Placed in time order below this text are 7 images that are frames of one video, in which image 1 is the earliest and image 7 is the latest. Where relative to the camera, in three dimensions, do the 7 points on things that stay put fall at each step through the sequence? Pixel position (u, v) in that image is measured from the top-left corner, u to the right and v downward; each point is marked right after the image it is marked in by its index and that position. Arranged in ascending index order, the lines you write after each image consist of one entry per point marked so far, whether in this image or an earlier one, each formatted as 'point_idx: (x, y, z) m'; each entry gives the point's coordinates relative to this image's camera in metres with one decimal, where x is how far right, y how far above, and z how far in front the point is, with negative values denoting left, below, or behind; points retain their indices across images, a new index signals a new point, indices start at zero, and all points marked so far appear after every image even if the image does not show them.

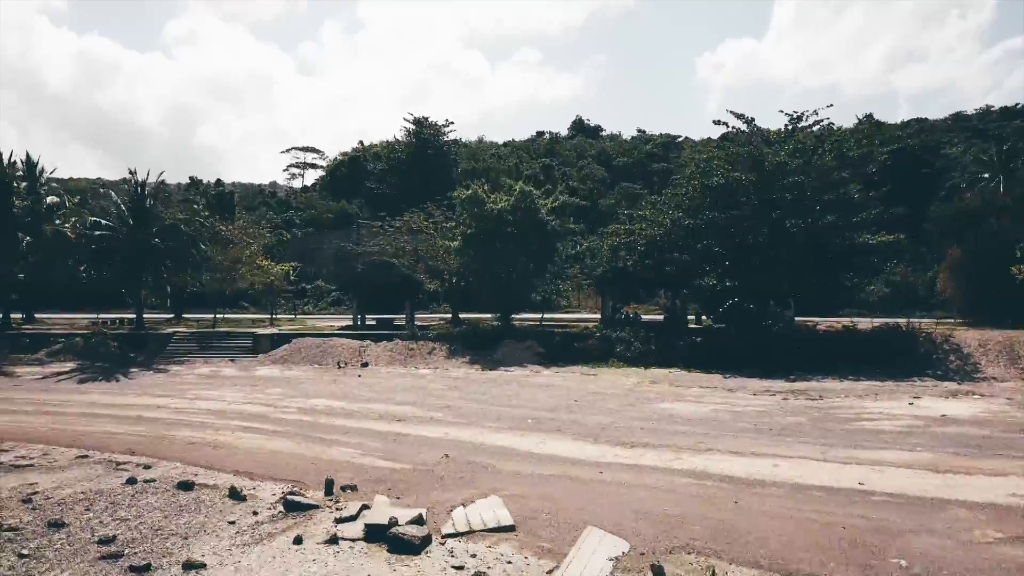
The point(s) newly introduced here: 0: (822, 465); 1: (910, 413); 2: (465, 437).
0: (+7.3, -4.2, +15.3) m
1: (+12.0, -3.8, +19.7) m
2: (-1.3, -4.3, +18.8) m
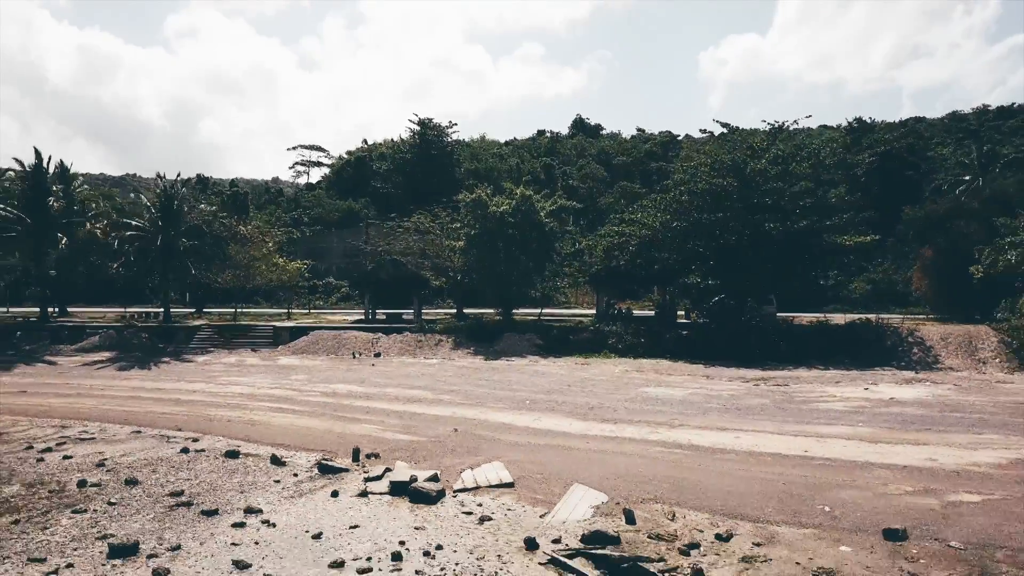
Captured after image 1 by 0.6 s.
0: (+7.3, -4.1, +17.9) m
1: (+12.0, -3.8, +22.4) m
2: (-1.3, -4.2, +21.4) m
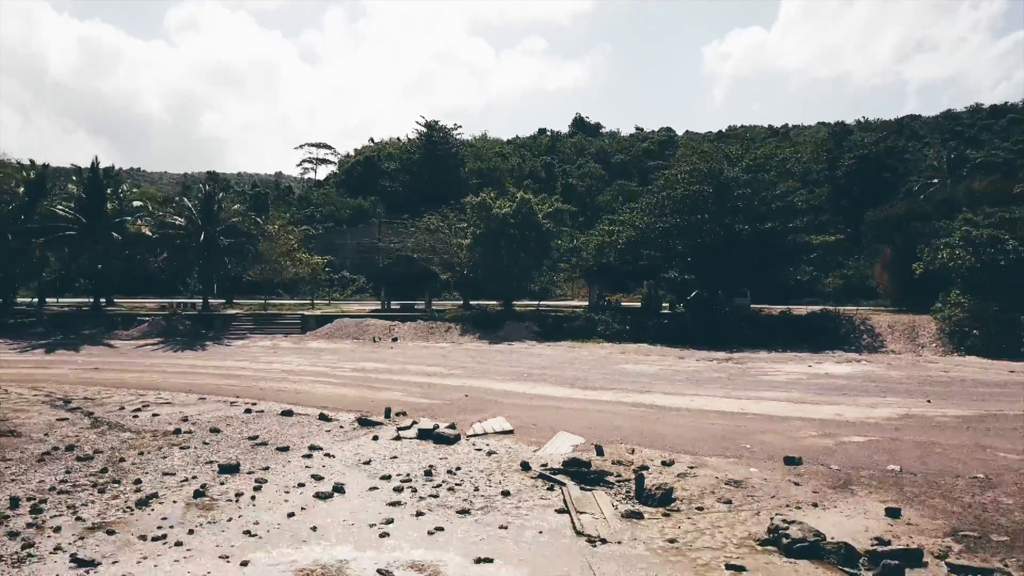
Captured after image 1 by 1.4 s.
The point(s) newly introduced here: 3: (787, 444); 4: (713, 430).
0: (+7.3, -3.9, +22.5) m
1: (+12.0, -3.5, +26.9) m
2: (-1.3, -3.9, +26.0) m
3: (+7.7, -4.4, +18.3) m
4: (+6.1, -4.3, +19.6) m
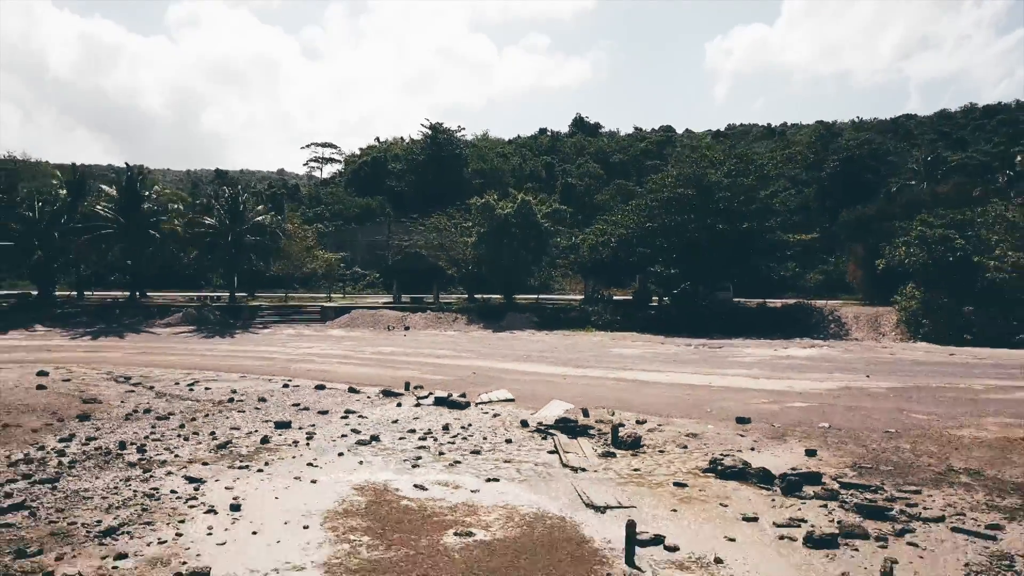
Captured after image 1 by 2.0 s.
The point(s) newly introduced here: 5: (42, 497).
0: (+7.3, -3.6, +26.3) m
1: (+12.1, -3.2, +30.7) m
2: (-1.2, -3.5, +29.8) m
3: (+7.8, -4.1, +22.1) m
4: (+6.1, -4.0, +23.5) m
5: (-10.1, -4.4, +14.0) m
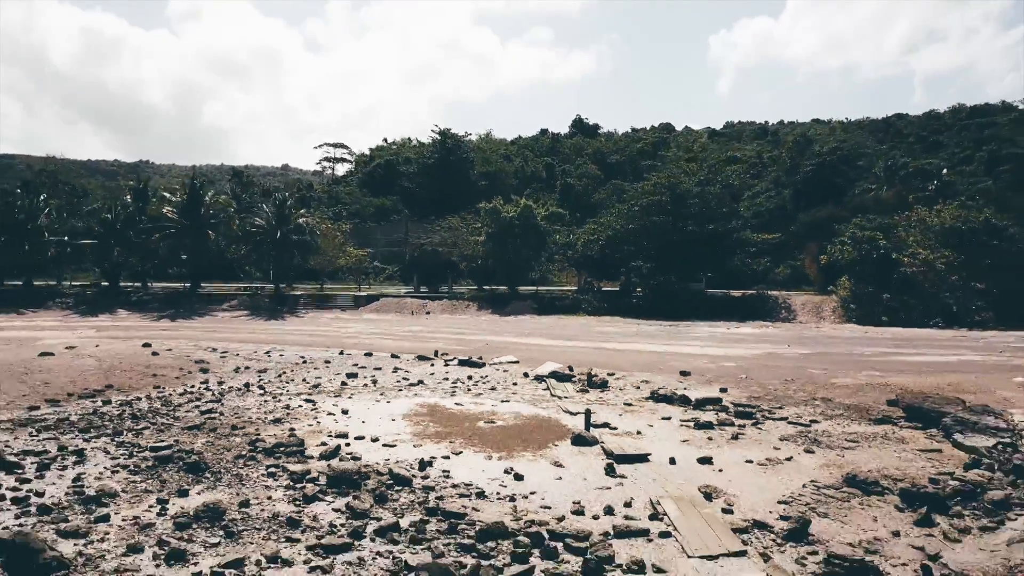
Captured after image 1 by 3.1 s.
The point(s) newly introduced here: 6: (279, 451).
0: (+7.6, -3.1, +34.2) m
1: (+12.4, -2.6, +38.6) m
2: (-1.0, -3.0, +37.8) m
3: (+8.0, -3.6, +30.0) m
4: (+6.4, -3.5, +31.3) m
5: (-9.8, -4.0, +21.9) m
6: (-5.8, -4.1, +16.3) m
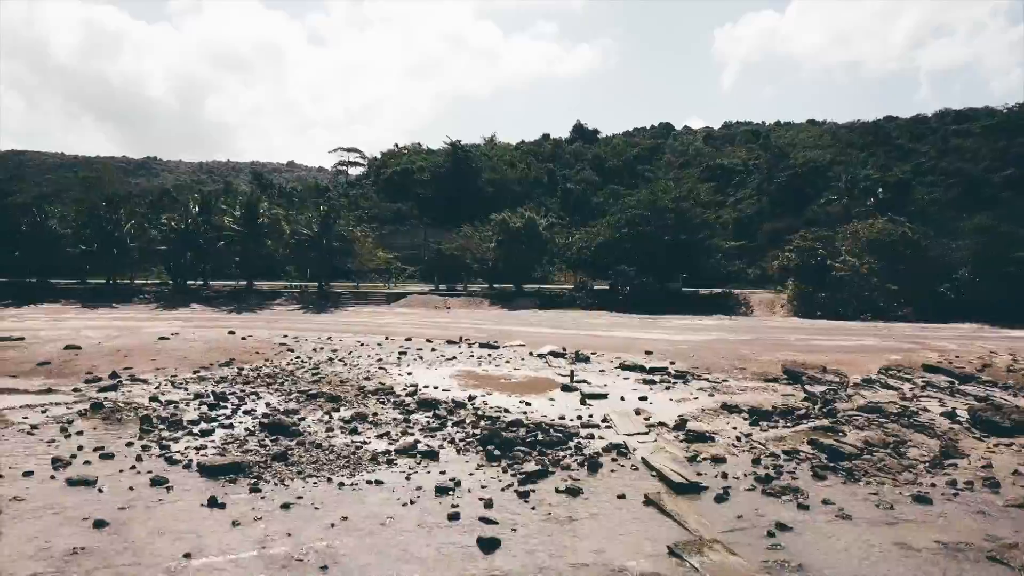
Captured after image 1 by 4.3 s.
0: (+8.1, -3.1, +44.2) m
1: (+12.9, -2.6, +48.6) m
2: (-0.5, -3.0, +47.8) m
3: (+8.5, -3.7, +40.0) m
4: (+6.9, -3.5, +41.3) m
5: (-9.4, -4.1, +32.0) m
6: (-5.4, -4.2, +26.3) m
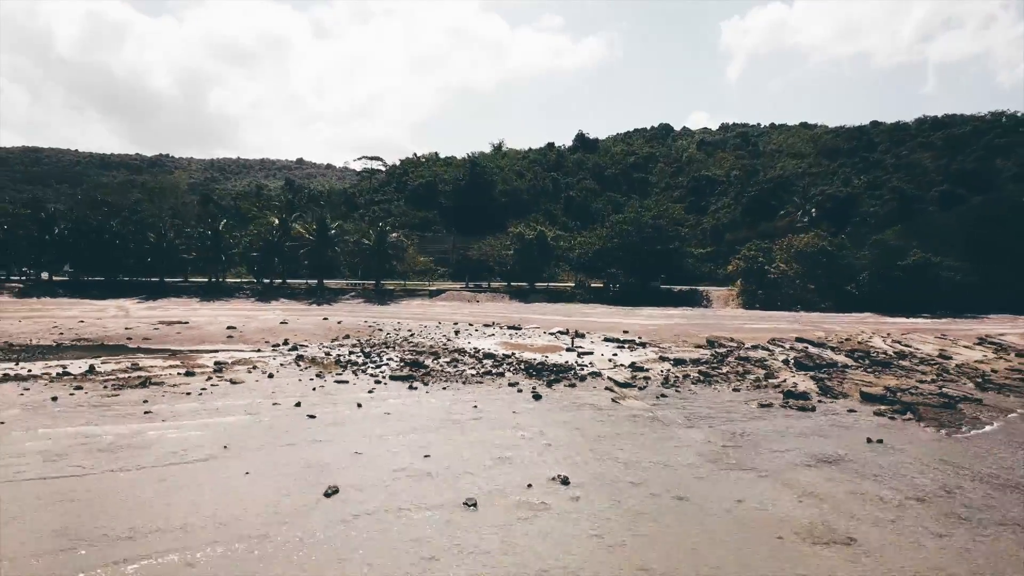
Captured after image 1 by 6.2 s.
0: (+9.8, -3.0, +61.7) m
1: (+14.6, -2.5, +66.0) m
2: (+1.3, -2.8, +65.3) m
3: (+10.2, -3.6, +57.5) m
4: (+8.6, -3.5, +58.8) m
5: (-7.7, -4.1, +49.5) m
6: (-3.7, -4.2, +43.9) m
